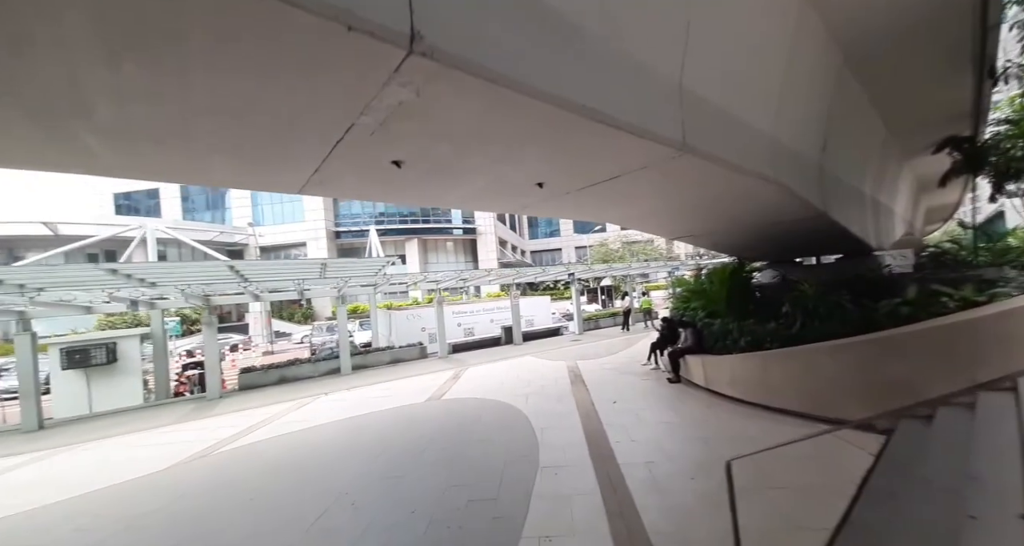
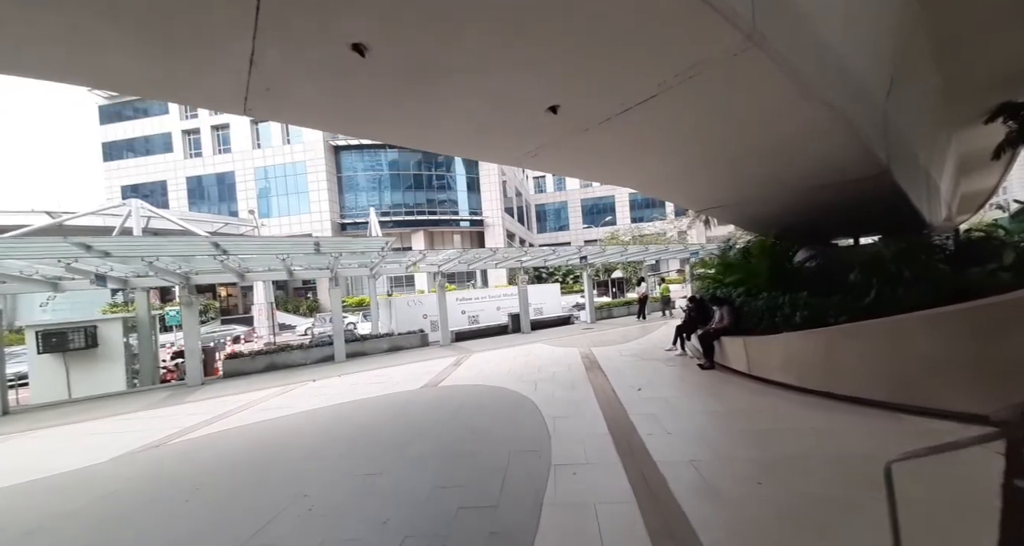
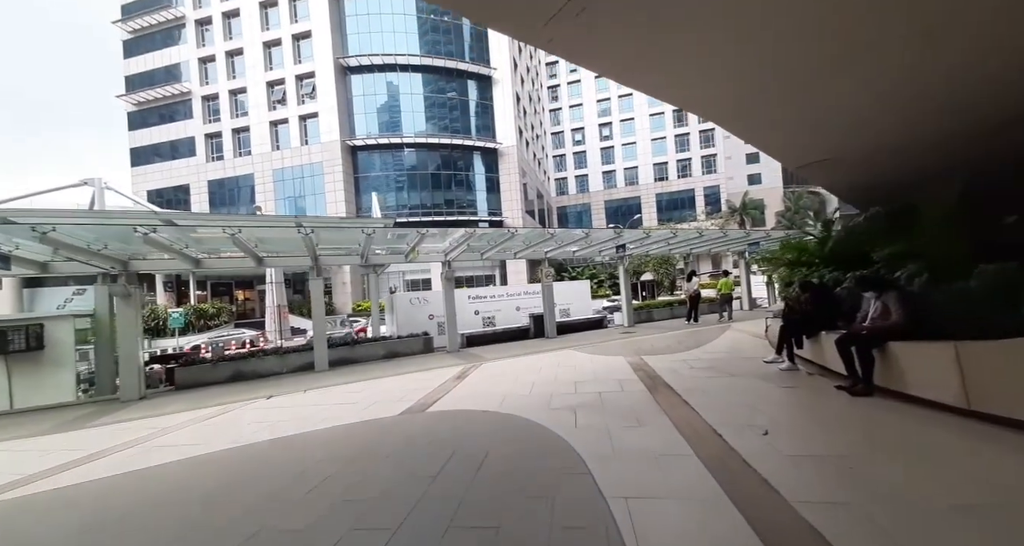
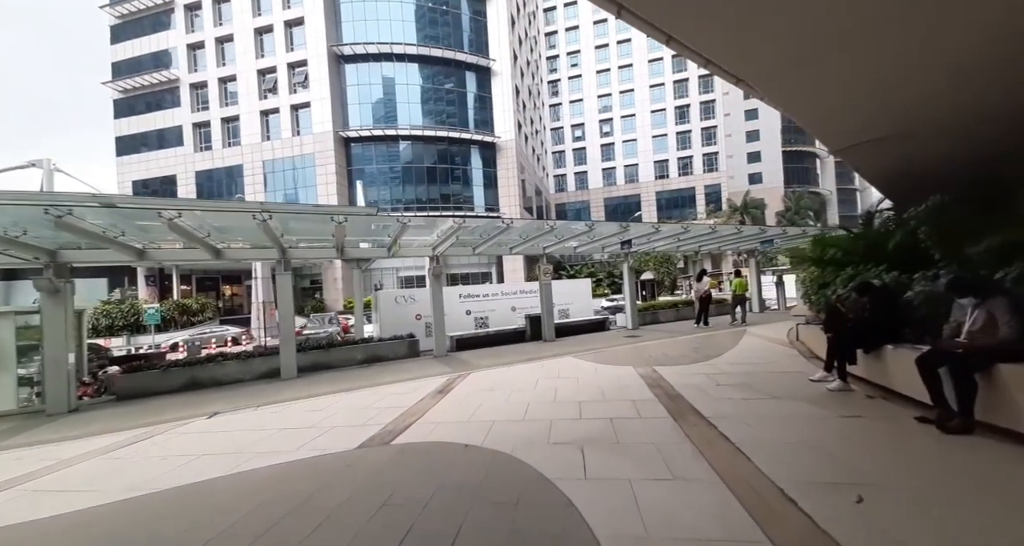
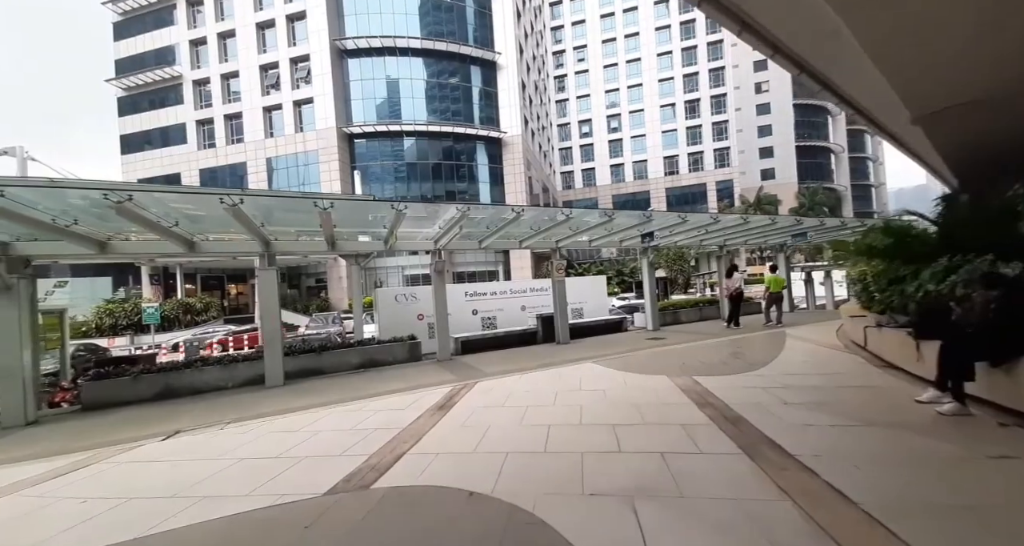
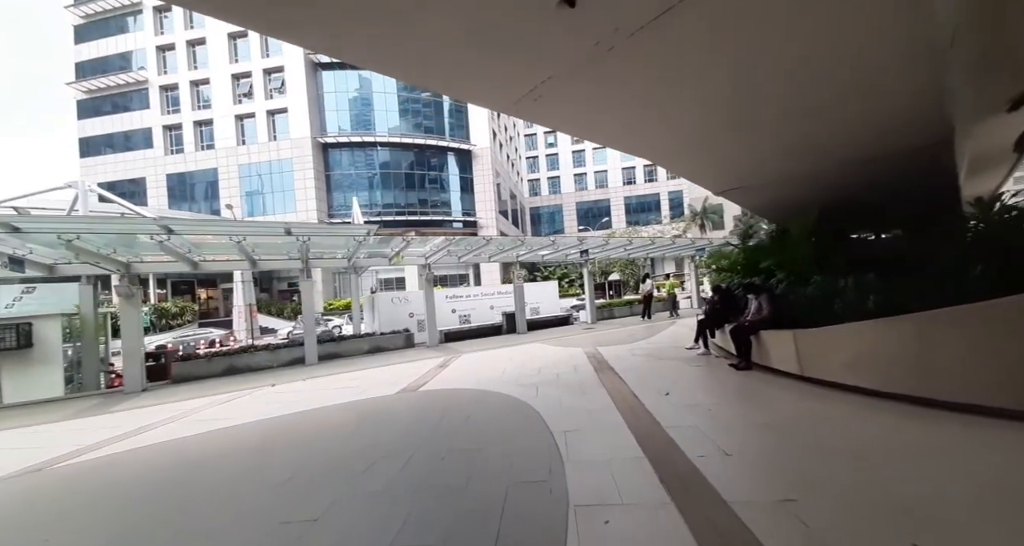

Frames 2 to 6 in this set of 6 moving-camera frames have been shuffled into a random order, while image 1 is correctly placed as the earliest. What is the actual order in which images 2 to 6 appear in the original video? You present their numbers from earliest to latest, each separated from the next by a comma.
2, 6, 3, 4, 5
